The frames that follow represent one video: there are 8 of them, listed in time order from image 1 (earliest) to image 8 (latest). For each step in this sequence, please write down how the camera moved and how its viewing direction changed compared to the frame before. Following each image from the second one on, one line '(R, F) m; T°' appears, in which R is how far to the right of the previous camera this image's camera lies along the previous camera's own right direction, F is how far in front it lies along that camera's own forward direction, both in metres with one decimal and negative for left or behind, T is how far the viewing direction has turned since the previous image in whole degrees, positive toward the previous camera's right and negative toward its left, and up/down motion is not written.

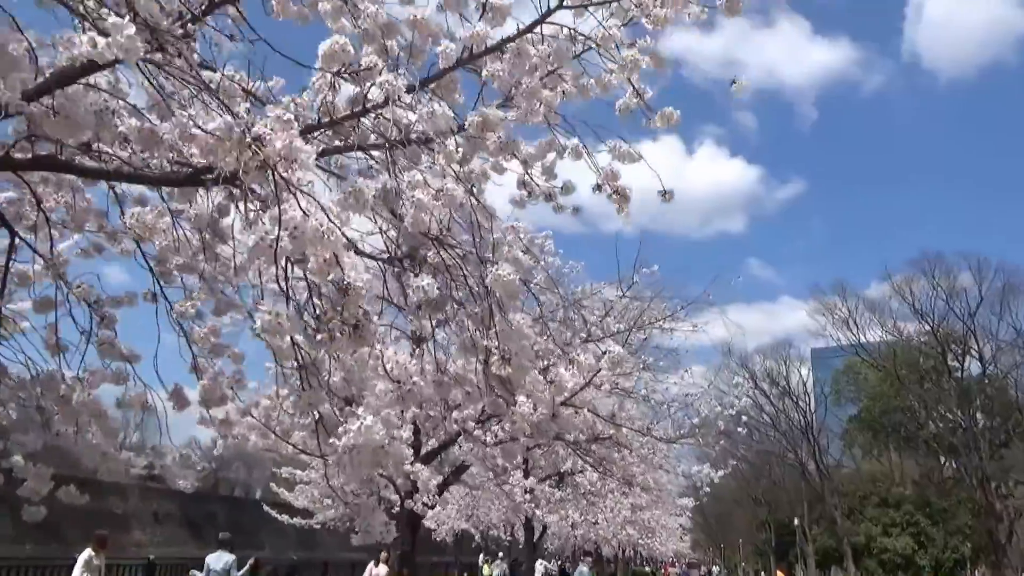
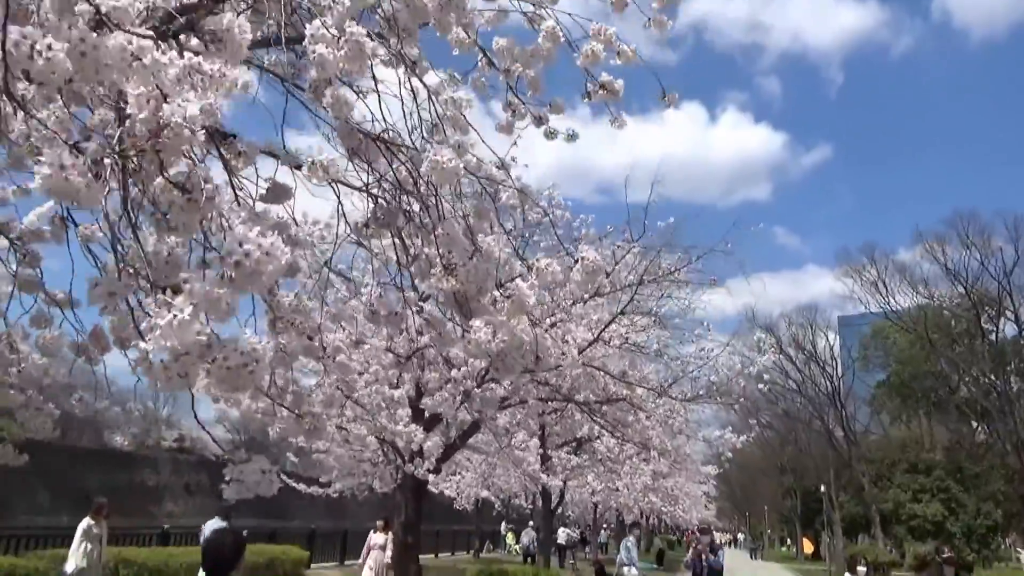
(+0.2, +0.5) m; -2°
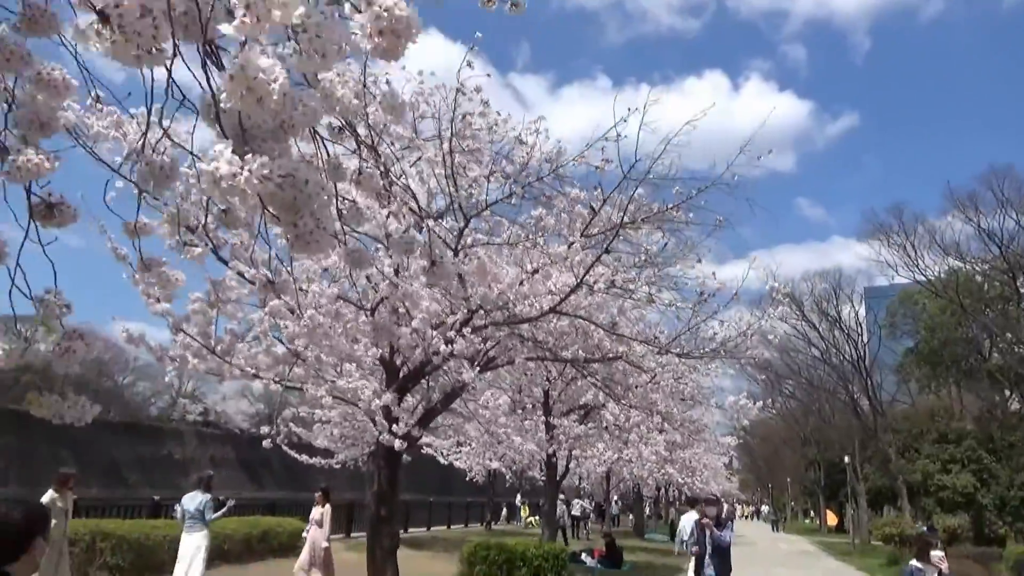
(+0.4, +1.0) m; -2°
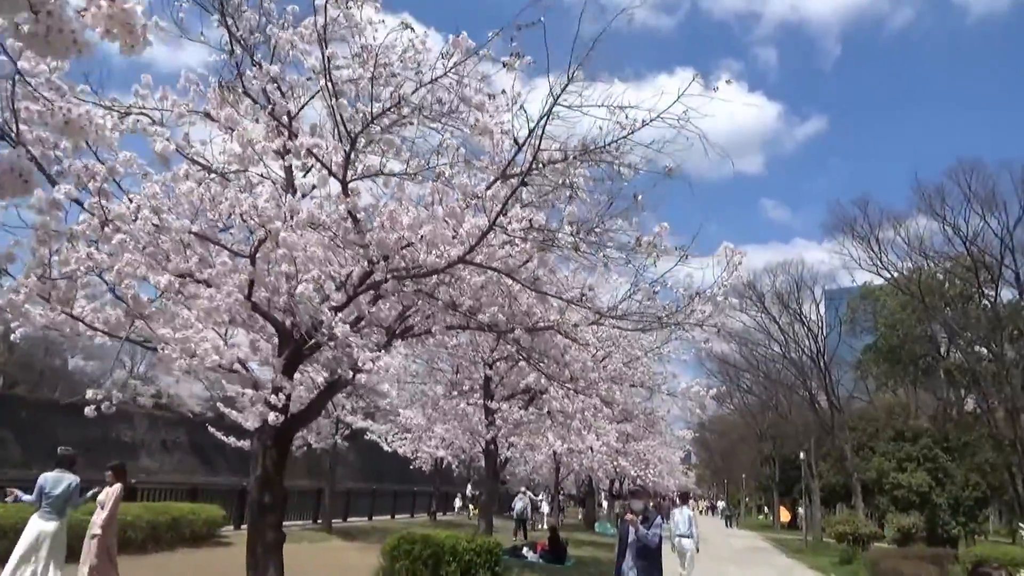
(+0.5, +1.2) m; +3°
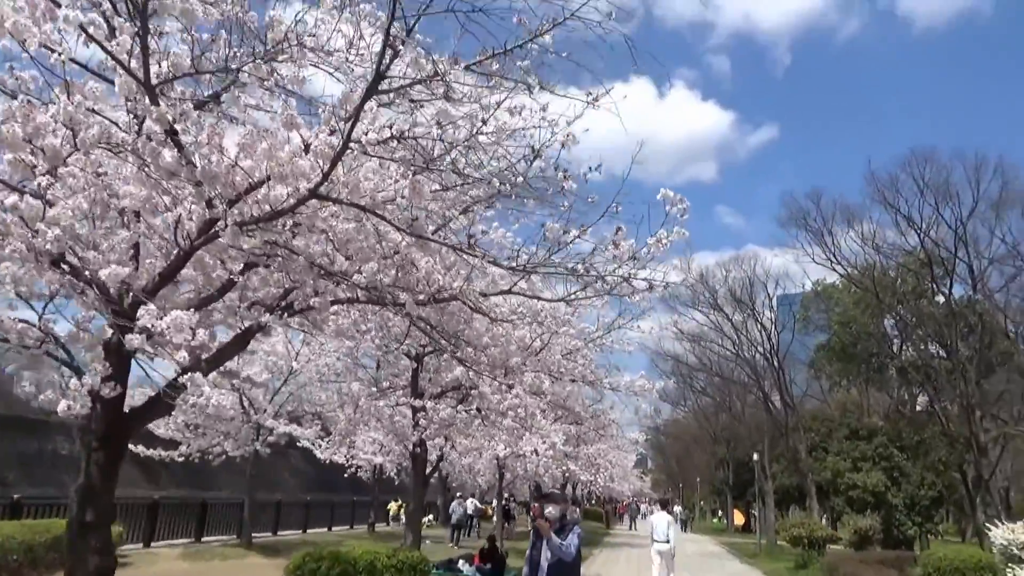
(+0.5, +1.3) m; +3°
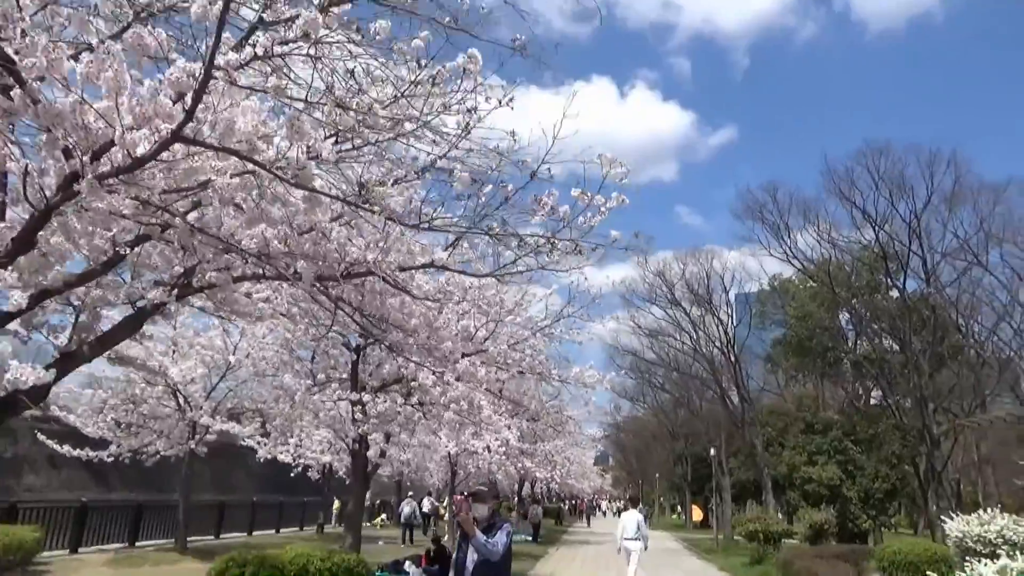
(+0.3, +0.6) m; +3°
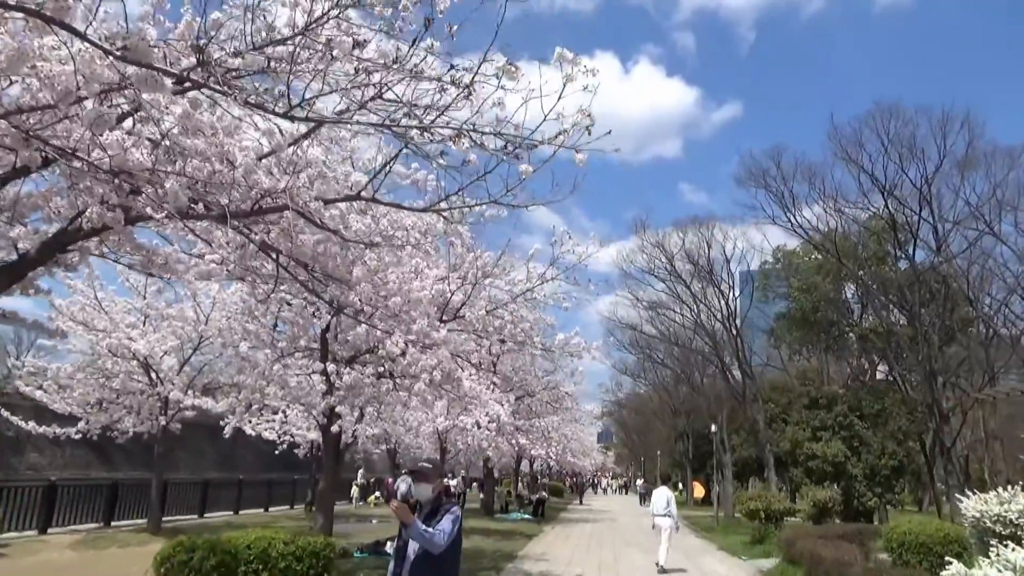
(+0.3, +0.9) m; 0°
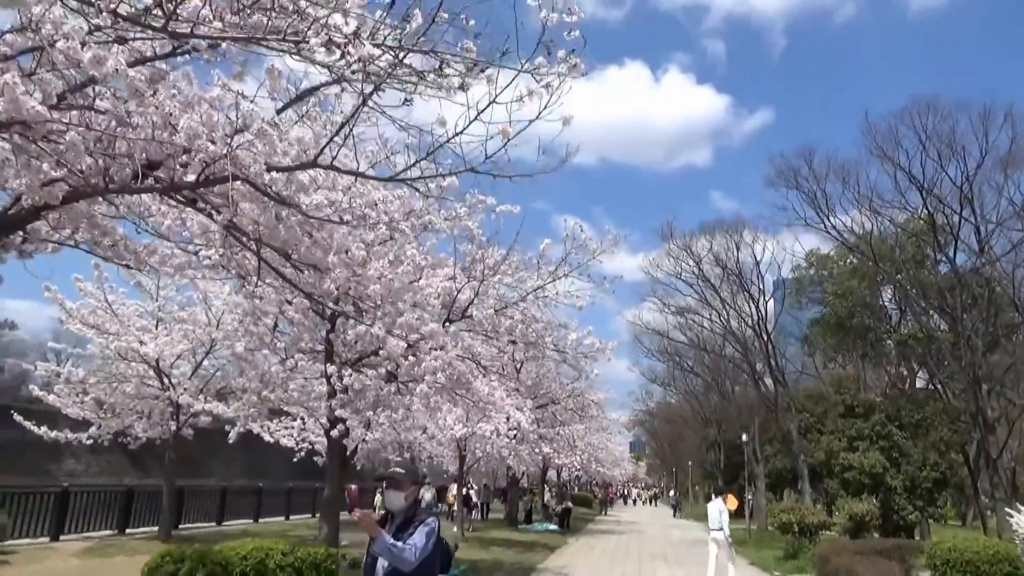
(+0.3, +0.6) m; -2°
